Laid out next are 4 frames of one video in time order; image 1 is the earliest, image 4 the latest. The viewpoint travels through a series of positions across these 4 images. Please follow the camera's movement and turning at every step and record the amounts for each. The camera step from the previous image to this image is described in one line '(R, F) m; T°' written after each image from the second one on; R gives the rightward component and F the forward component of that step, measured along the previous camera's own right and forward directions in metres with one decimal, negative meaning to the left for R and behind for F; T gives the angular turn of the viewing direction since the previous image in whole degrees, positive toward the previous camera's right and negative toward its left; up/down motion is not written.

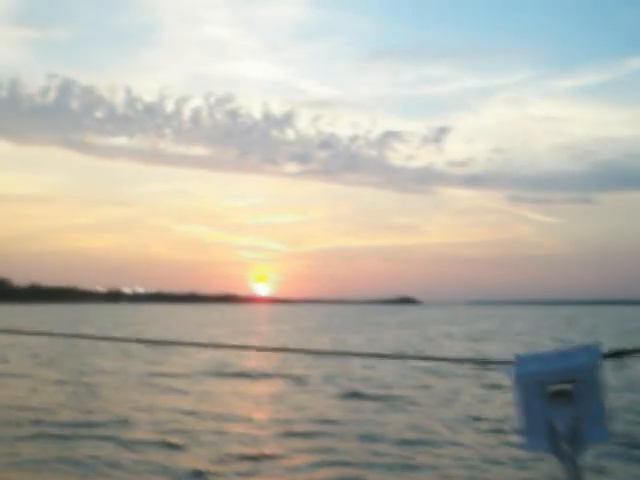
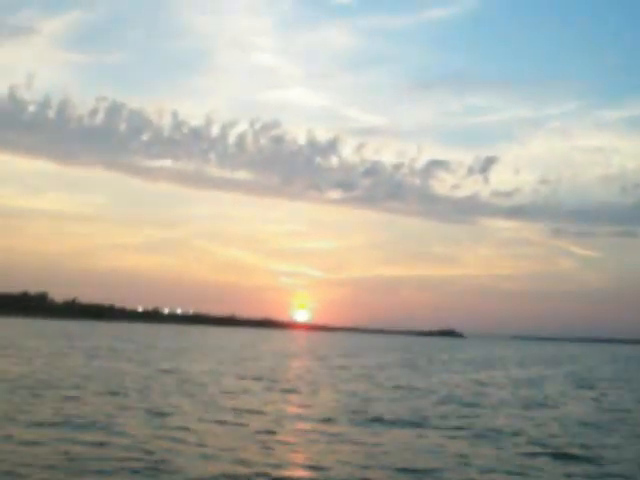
(-1.2, -0.5) m; -1°
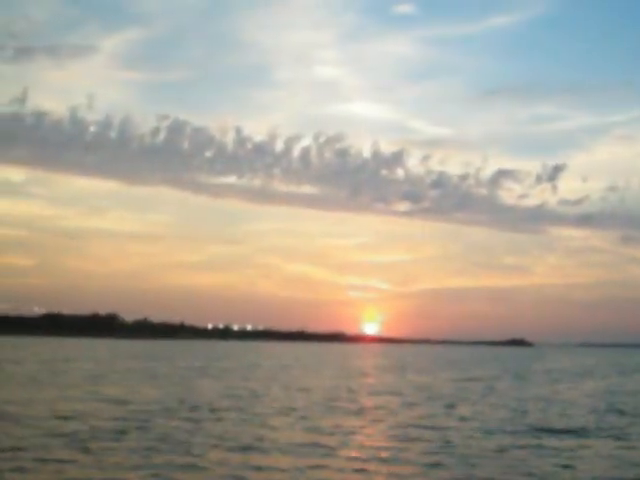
(-1.9, +0.2) m; -1°
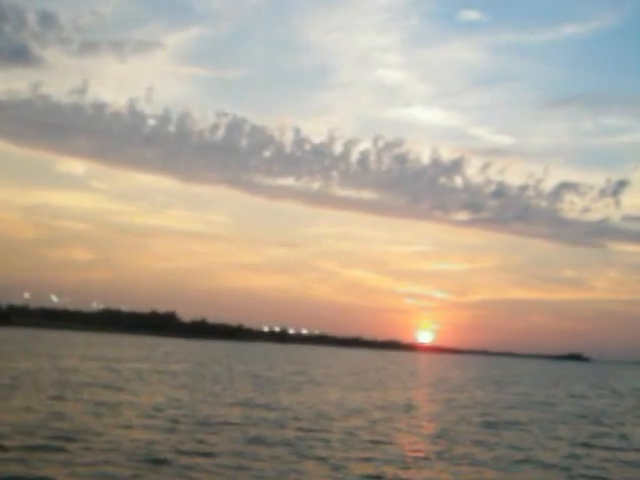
(-3.8, +1.6) m; 0°
